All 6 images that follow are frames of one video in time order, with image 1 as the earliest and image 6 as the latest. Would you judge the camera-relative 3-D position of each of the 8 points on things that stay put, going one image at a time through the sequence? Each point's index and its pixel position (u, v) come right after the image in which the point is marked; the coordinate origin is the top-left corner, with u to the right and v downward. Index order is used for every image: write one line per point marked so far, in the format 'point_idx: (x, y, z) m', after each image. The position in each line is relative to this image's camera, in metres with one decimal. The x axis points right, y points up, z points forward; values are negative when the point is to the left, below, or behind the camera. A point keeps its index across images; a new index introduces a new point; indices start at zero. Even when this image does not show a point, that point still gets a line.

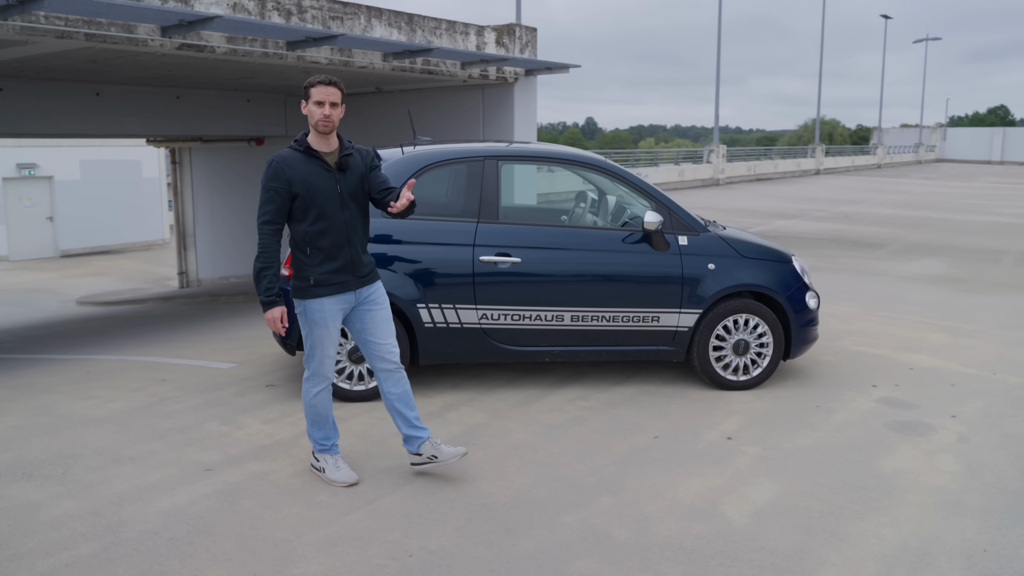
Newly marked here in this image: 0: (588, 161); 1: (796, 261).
0: (+0.5, +0.9, +5.9) m
1: (+2.1, +0.2, +6.1) m
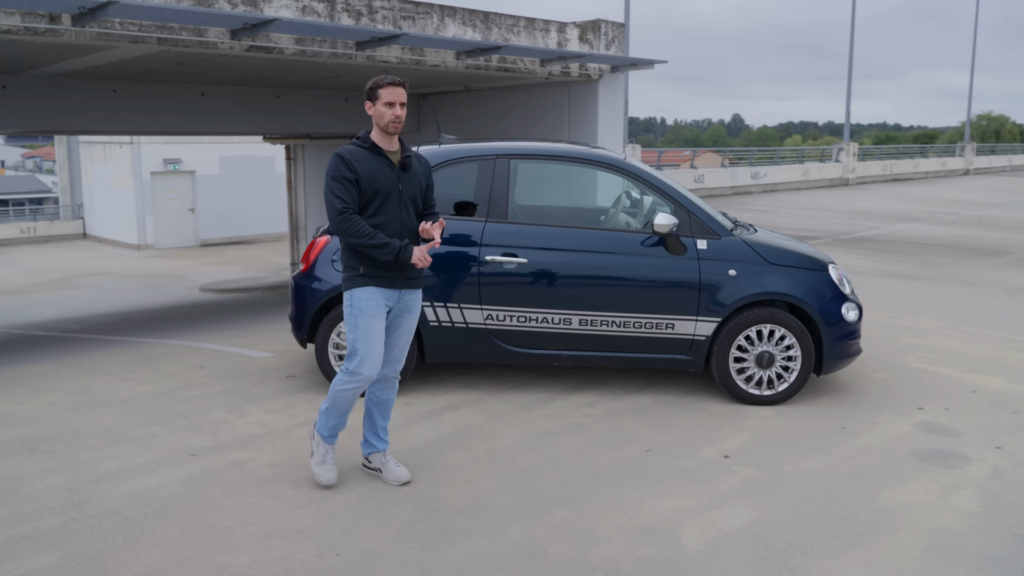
0: (+0.6, +0.9, +5.7) m
1: (+2.2, +0.1, +5.6) m
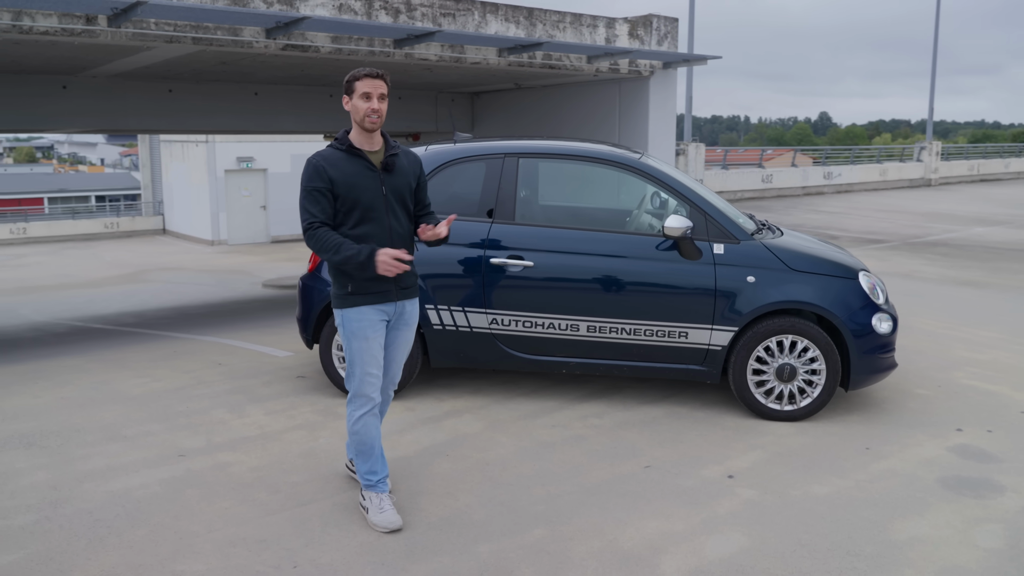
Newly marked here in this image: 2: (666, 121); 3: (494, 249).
0: (+0.7, +0.8, +5.4) m
1: (+2.2, +0.1, +5.2) m
2: (+2.2, +2.4, +11.9) m
3: (-0.1, +0.2, +5.3) m
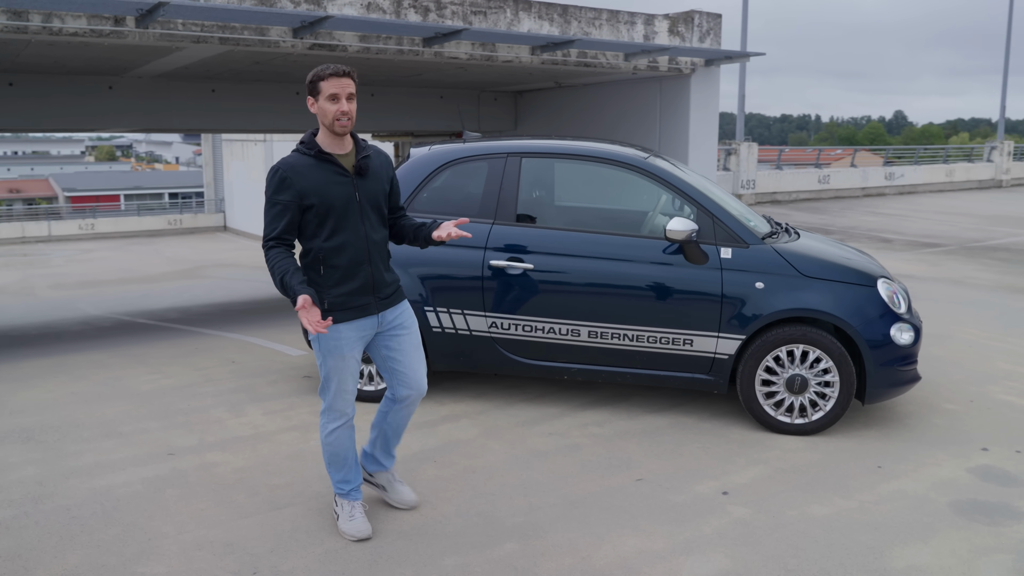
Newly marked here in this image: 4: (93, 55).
0: (+0.7, +0.8, +5.3) m
1: (+2.2, 0.0, +4.9) m
2: (+2.7, +2.3, +11.6) m
3: (-0.1, +0.2, +5.2) m
4: (-4.2, +2.3, +8.3) m
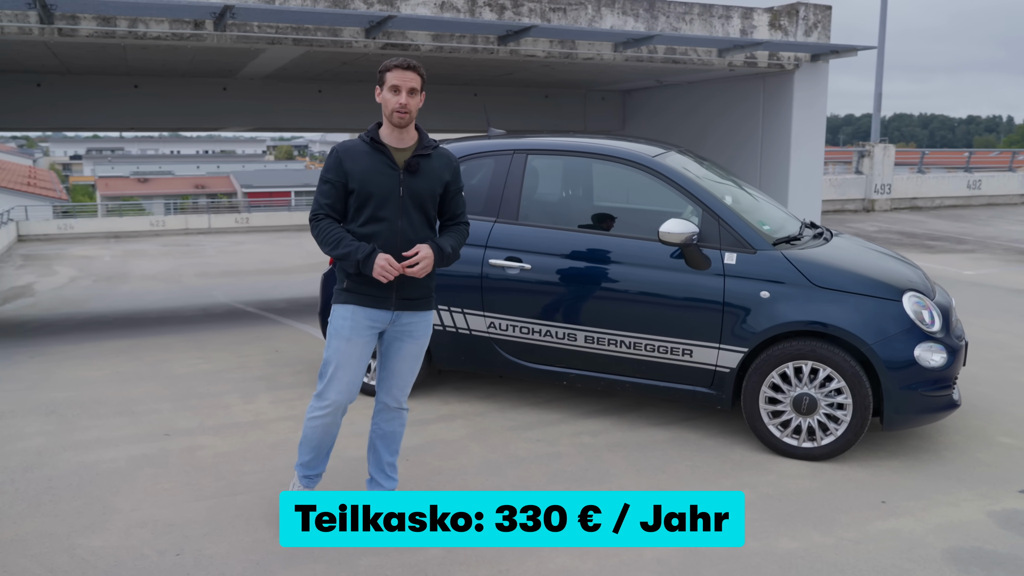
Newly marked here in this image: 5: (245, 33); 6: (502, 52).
0: (+0.8, +0.8, +5.0) m
1: (+2.1, -0.1, +4.4) m
2: (+3.9, +2.2, +10.8) m
3: (0.0, +0.2, +5.1) m
4: (-3.5, +2.5, +8.9) m
5: (-2.5, +2.4, +8.0) m
6: (-0.1, +2.6, +9.2) m
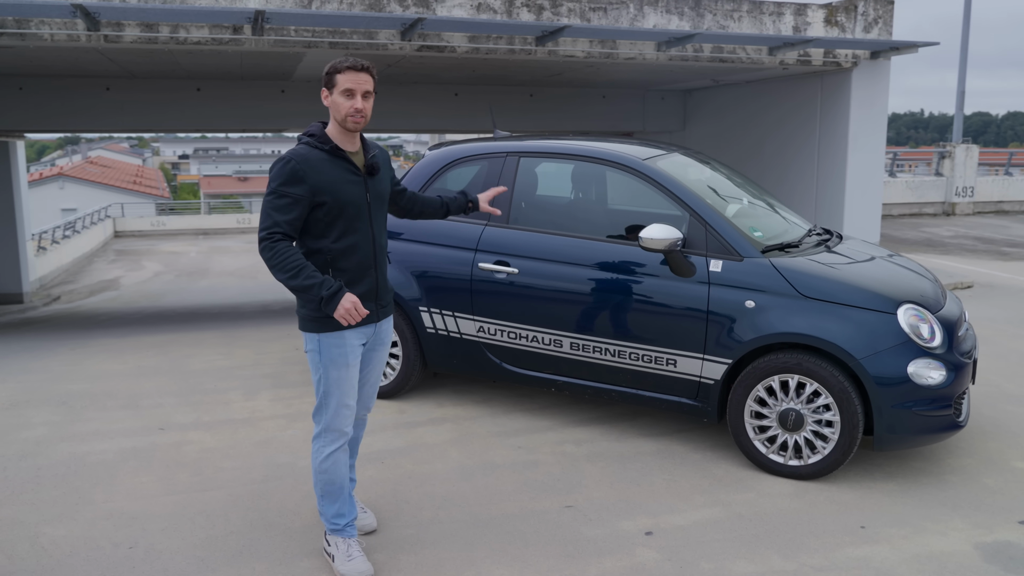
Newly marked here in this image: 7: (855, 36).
0: (+0.7, +0.7, +4.8) m
1: (+2.0, -0.1, +4.1) m
2: (+4.5, +2.1, +10.3) m
3: (-0.1, +0.2, +5.0) m
4: (-3.1, +2.5, +9.2) m
5: (-2.2, +2.4, +8.1) m
6: (+0.3, +2.6, +9.1) m
7: (+4.1, +3.0, +9.9) m
